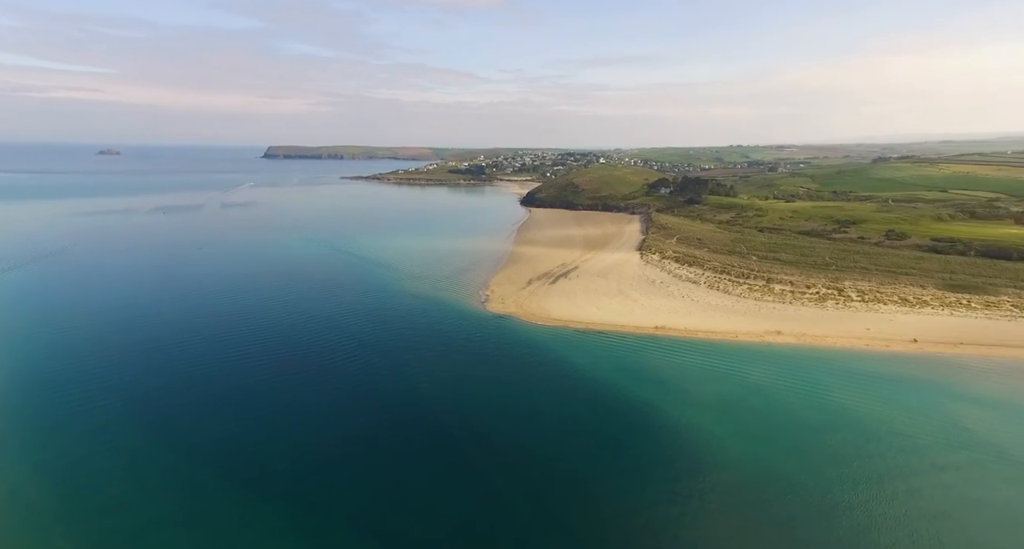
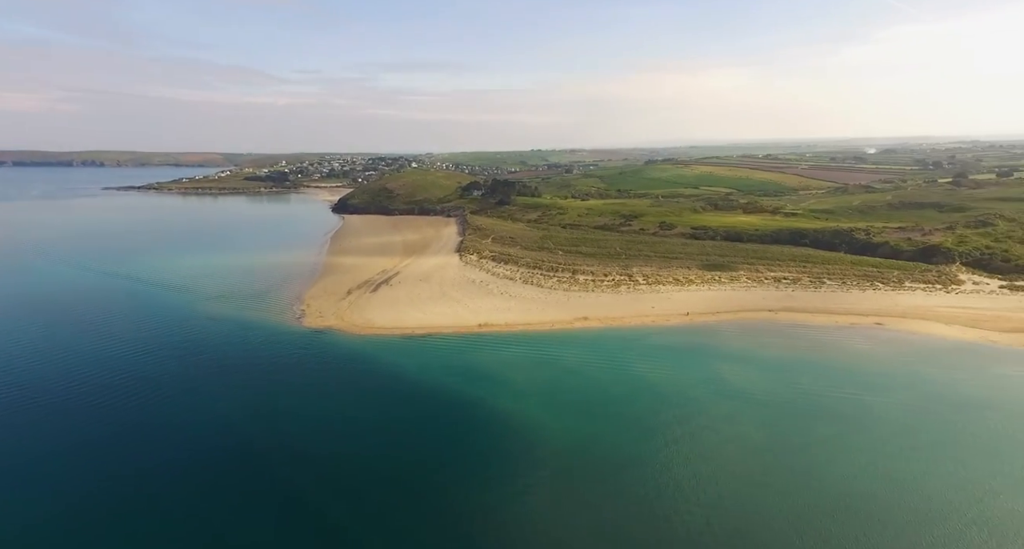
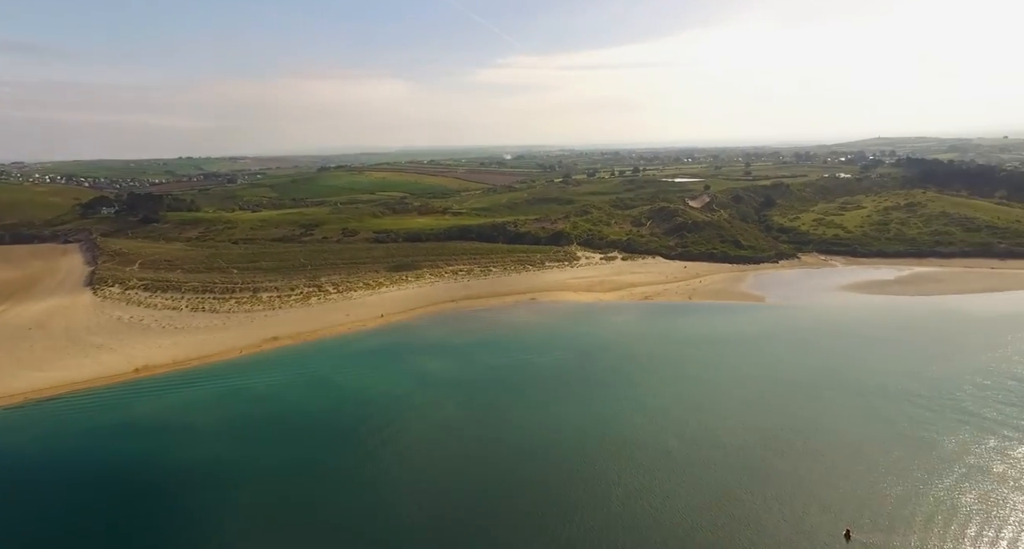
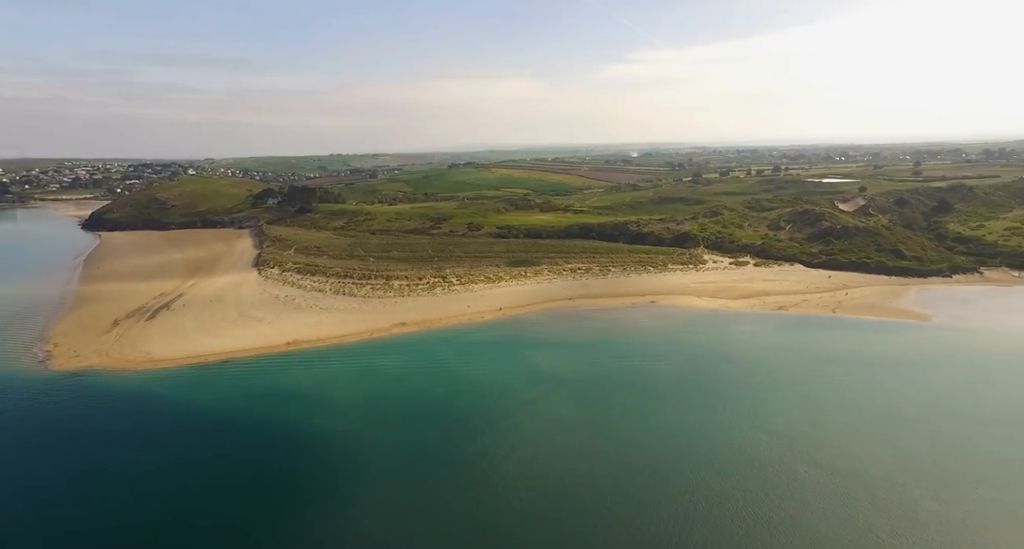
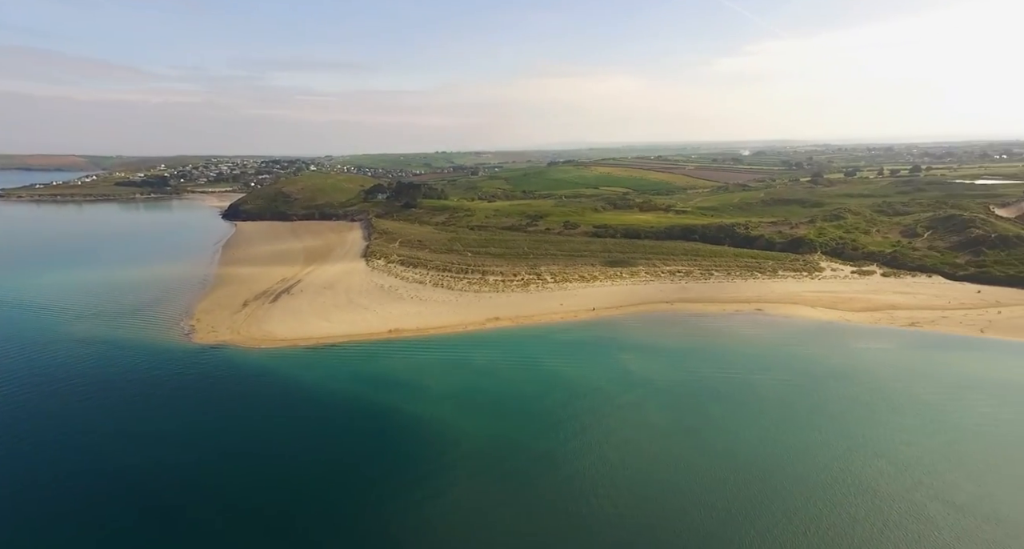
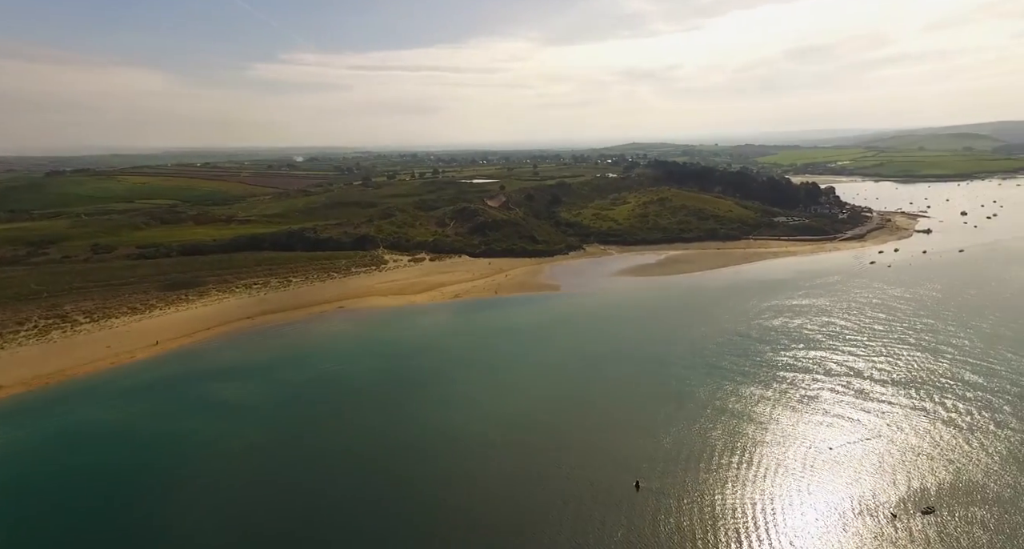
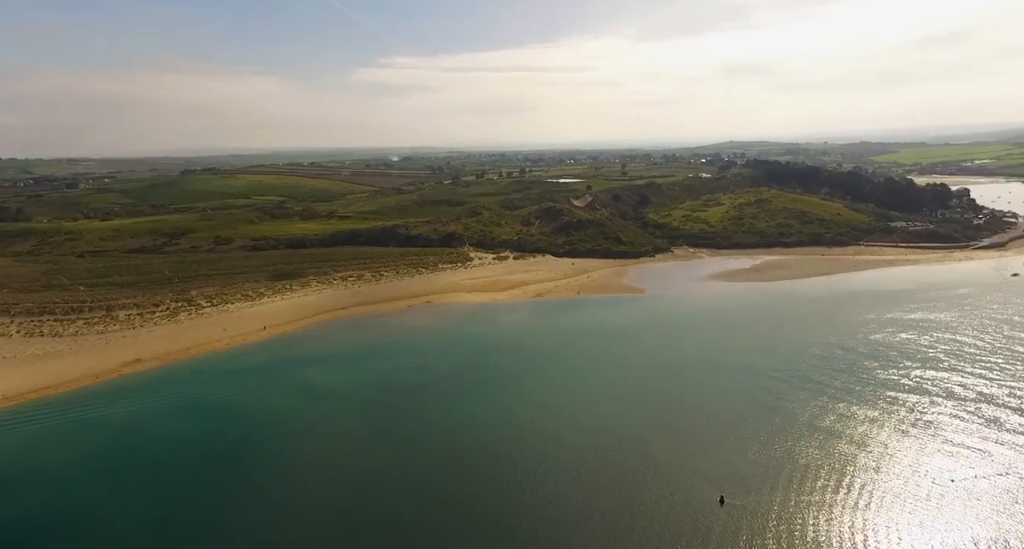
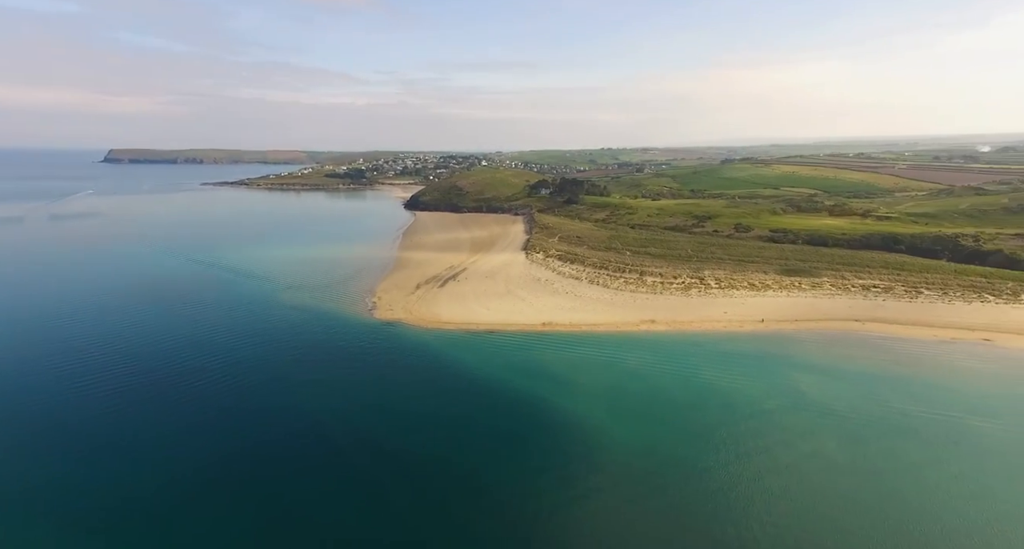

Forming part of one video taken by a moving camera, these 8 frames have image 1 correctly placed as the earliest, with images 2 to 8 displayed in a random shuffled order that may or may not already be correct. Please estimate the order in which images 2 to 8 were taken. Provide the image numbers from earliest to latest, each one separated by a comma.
8, 2, 5, 4, 3, 7, 6
